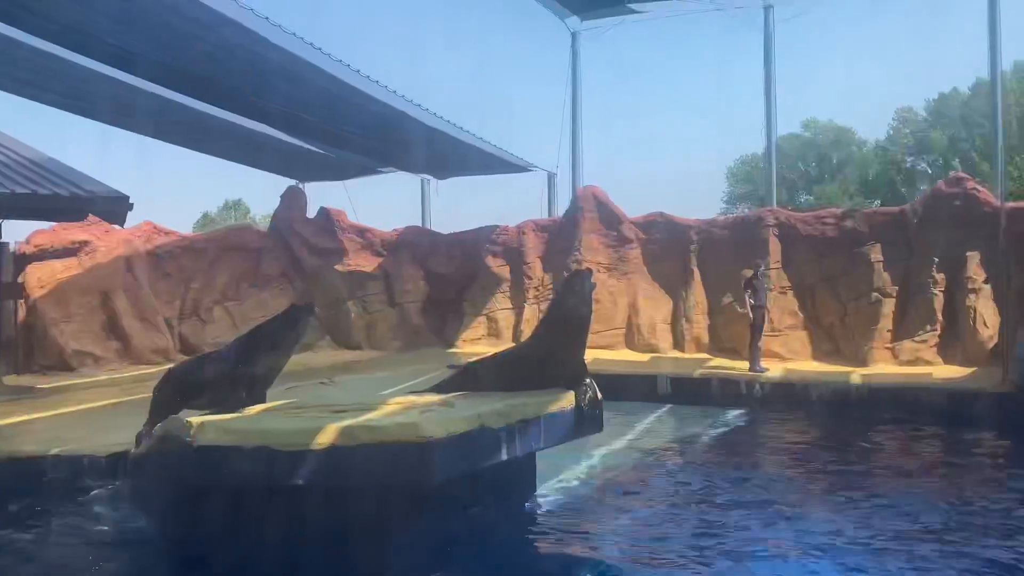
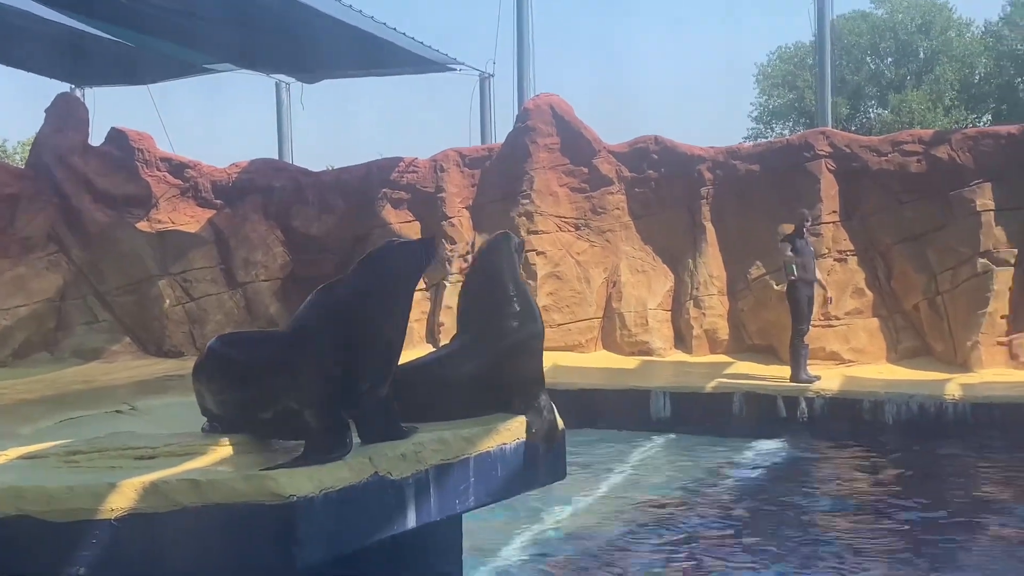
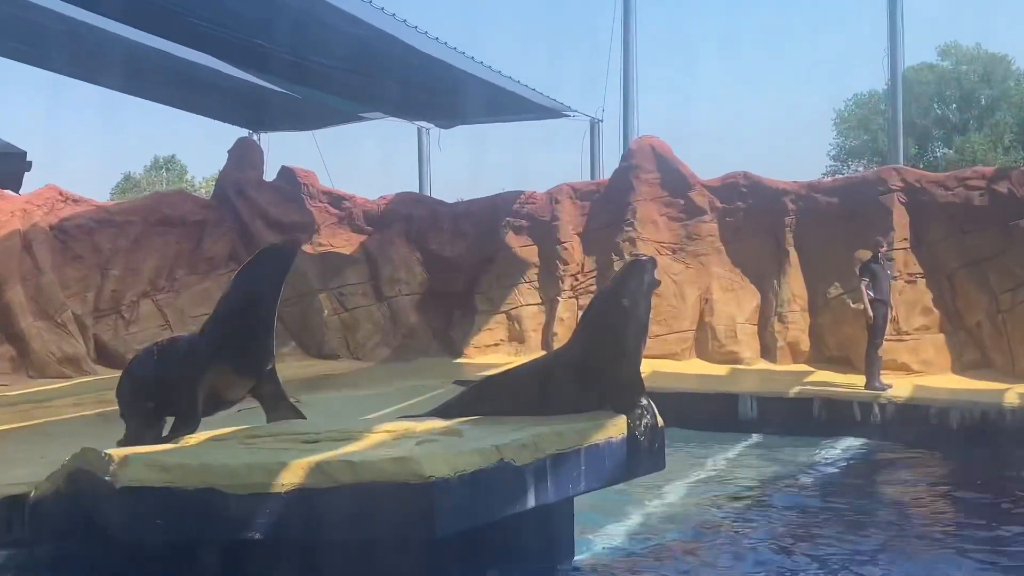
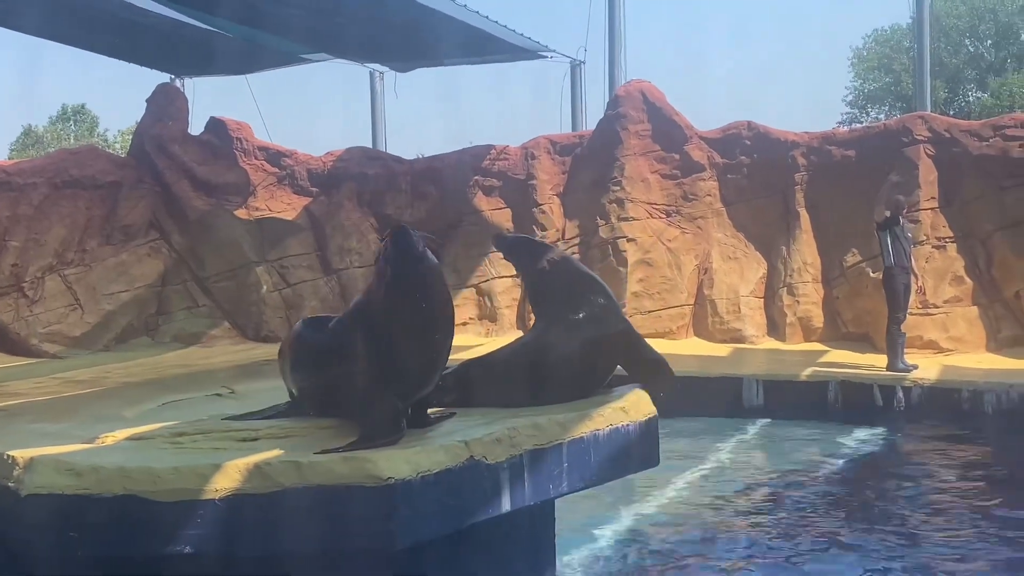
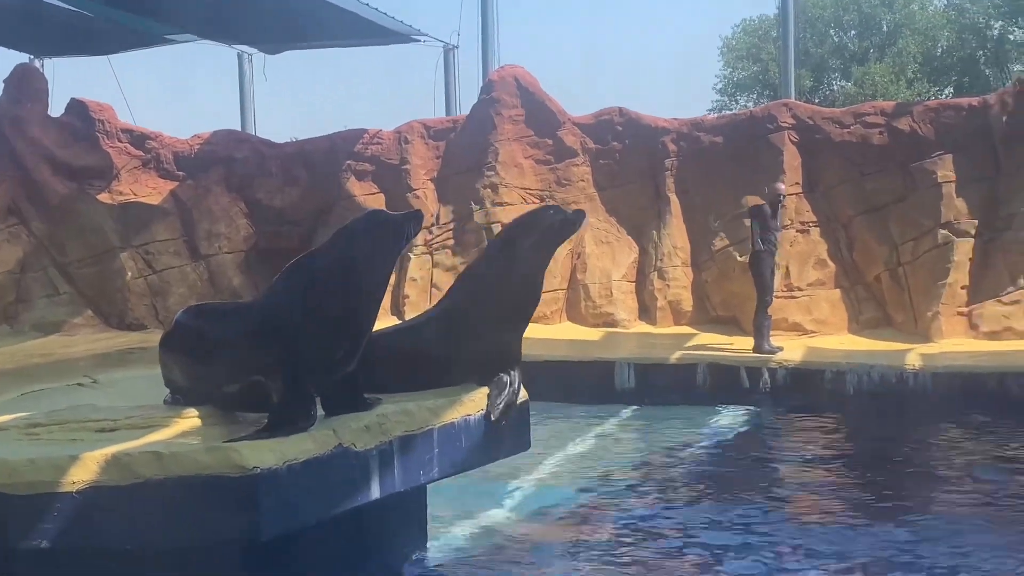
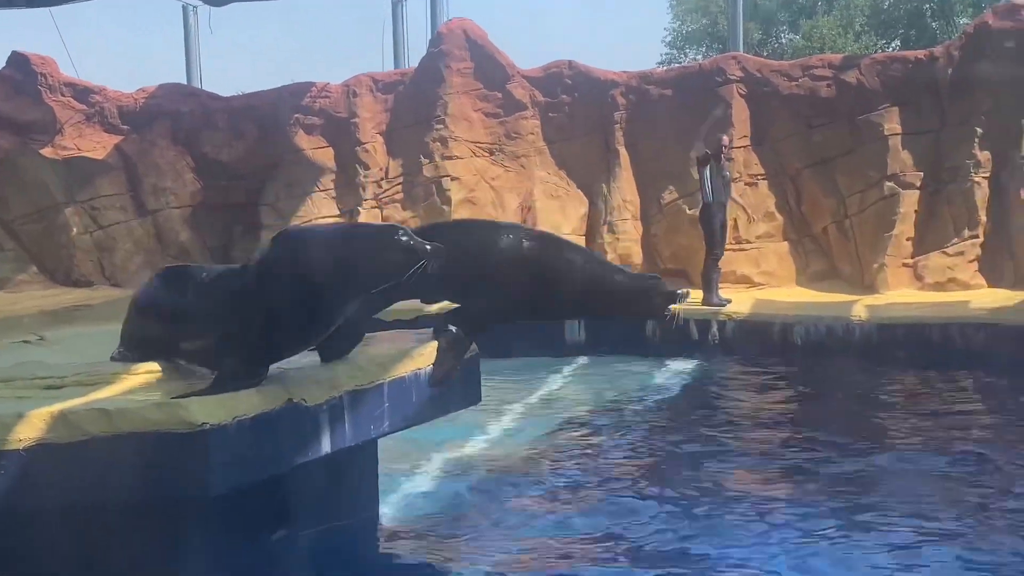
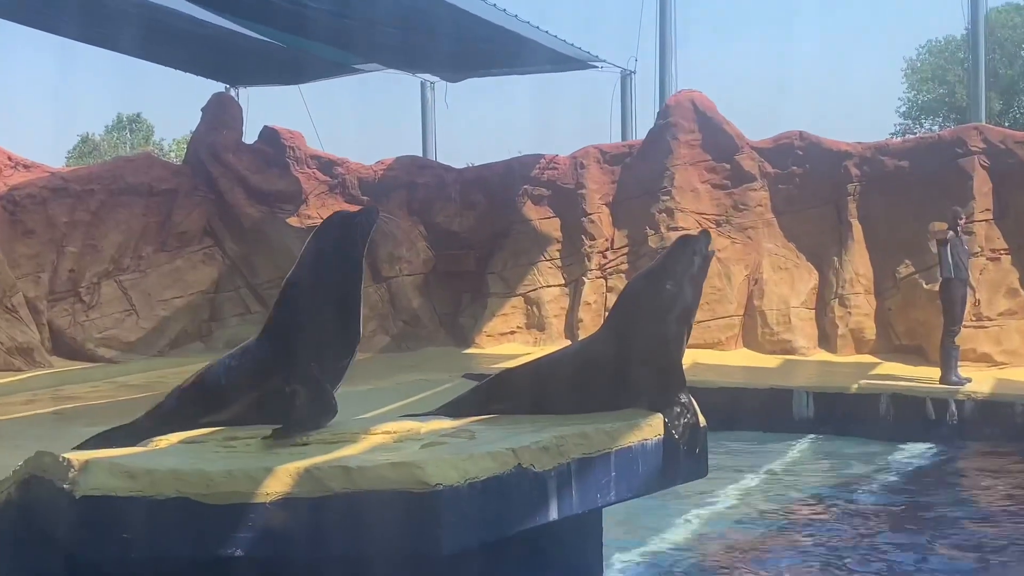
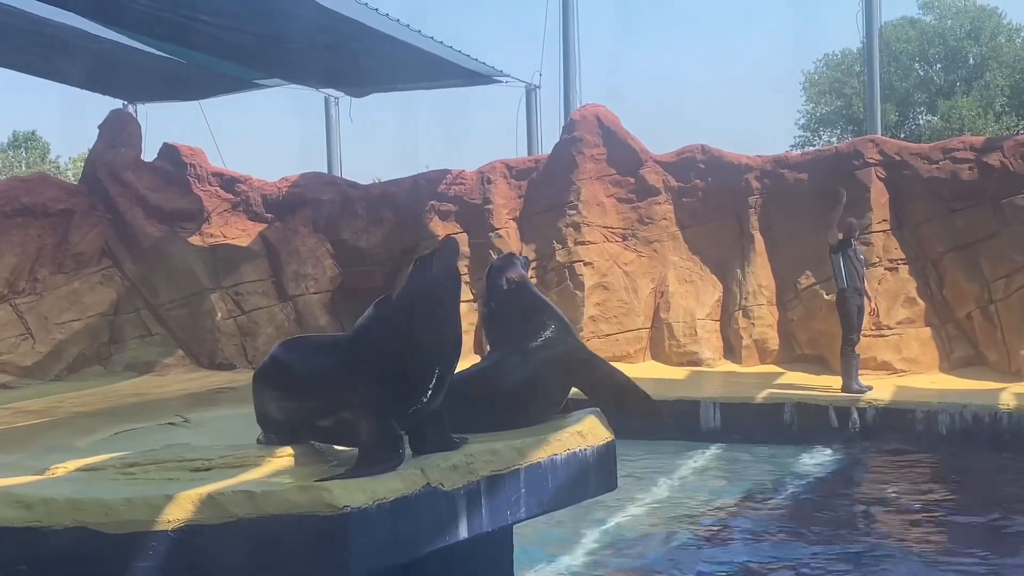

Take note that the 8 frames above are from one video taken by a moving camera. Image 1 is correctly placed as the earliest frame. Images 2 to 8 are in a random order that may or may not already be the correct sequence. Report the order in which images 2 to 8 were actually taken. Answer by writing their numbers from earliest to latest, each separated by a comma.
3, 7, 4, 8, 2, 5, 6
